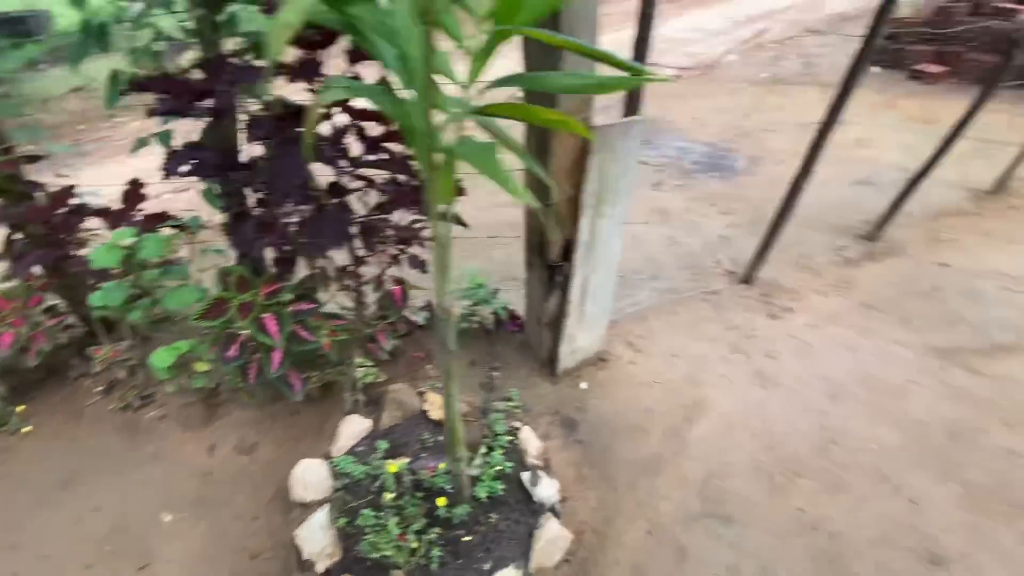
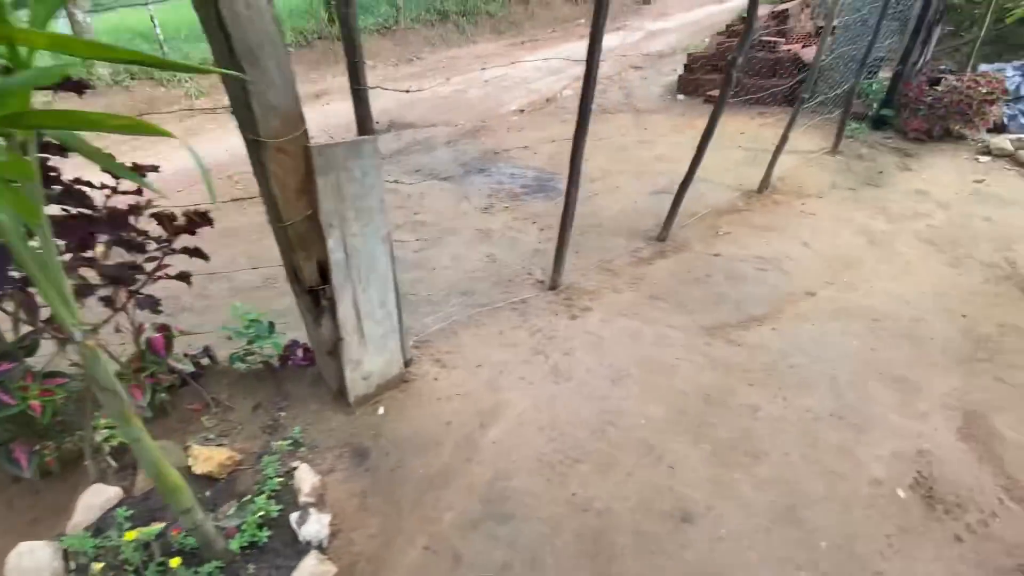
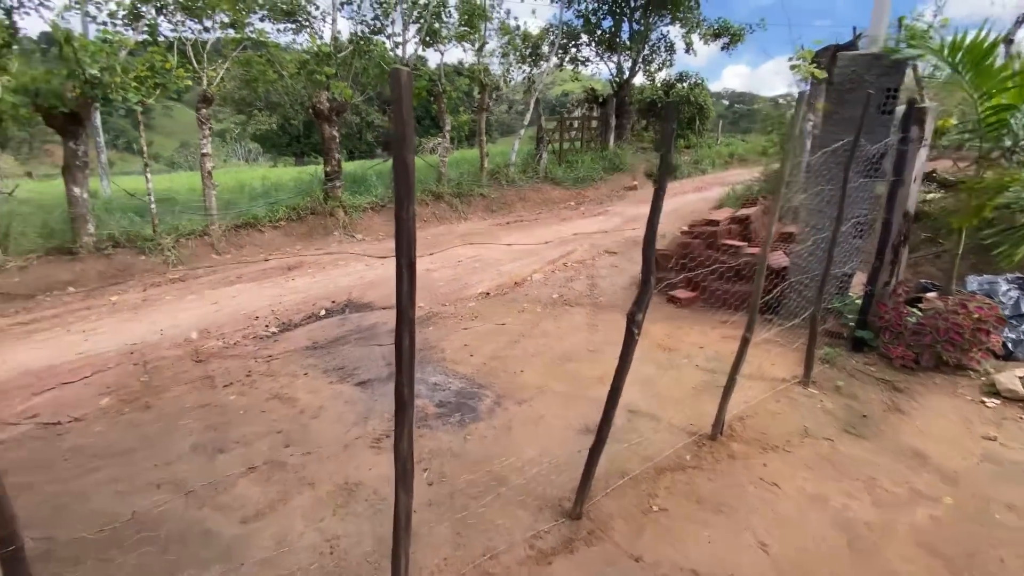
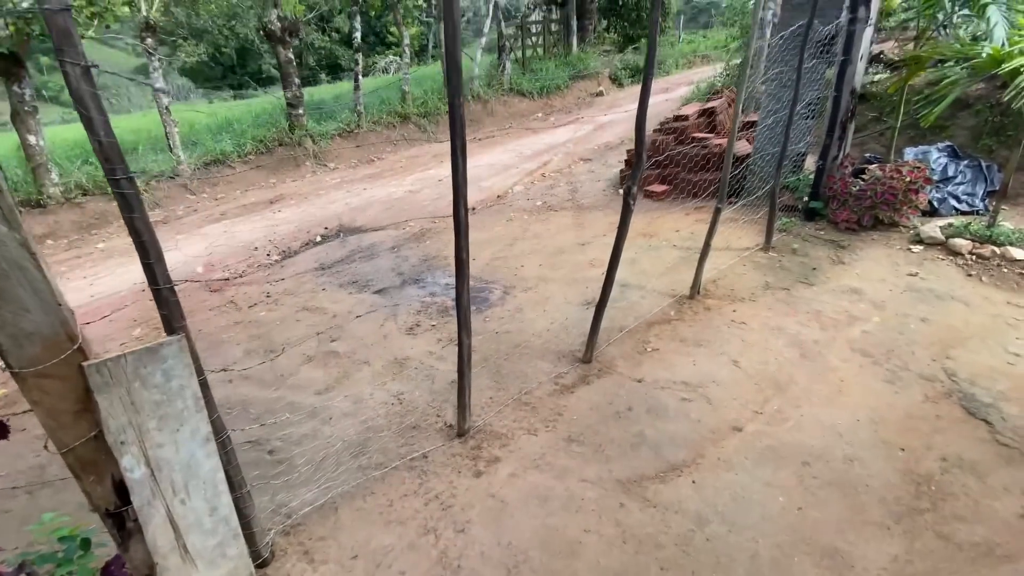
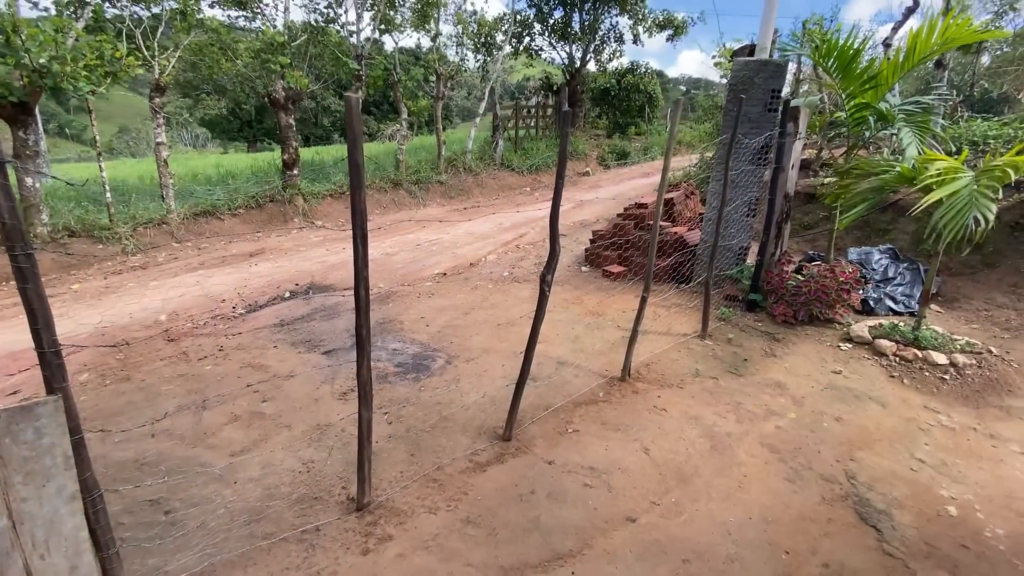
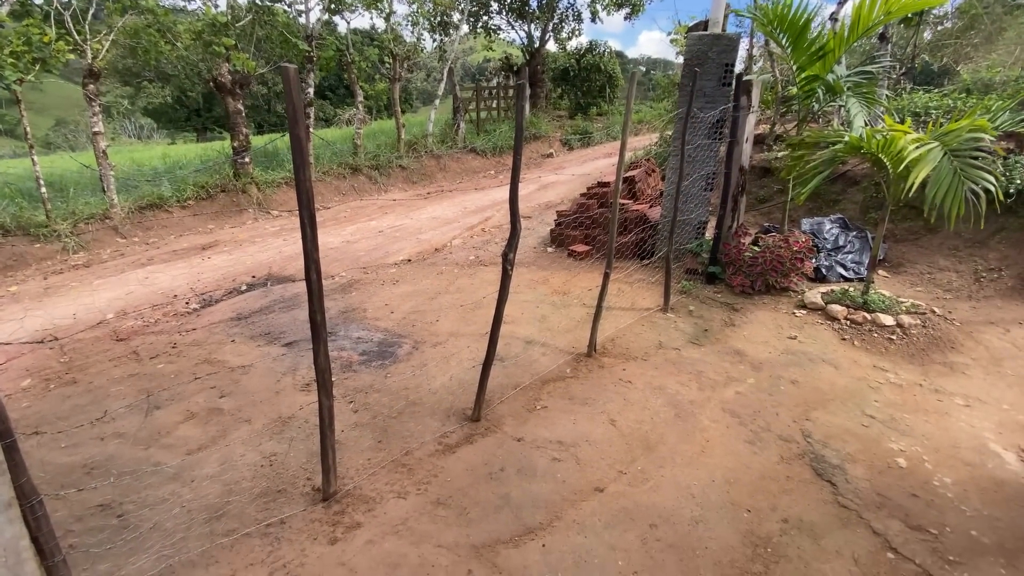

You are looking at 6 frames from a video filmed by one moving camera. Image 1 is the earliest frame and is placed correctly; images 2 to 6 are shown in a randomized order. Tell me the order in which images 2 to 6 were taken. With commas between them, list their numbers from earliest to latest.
2, 4, 5, 6, 3
